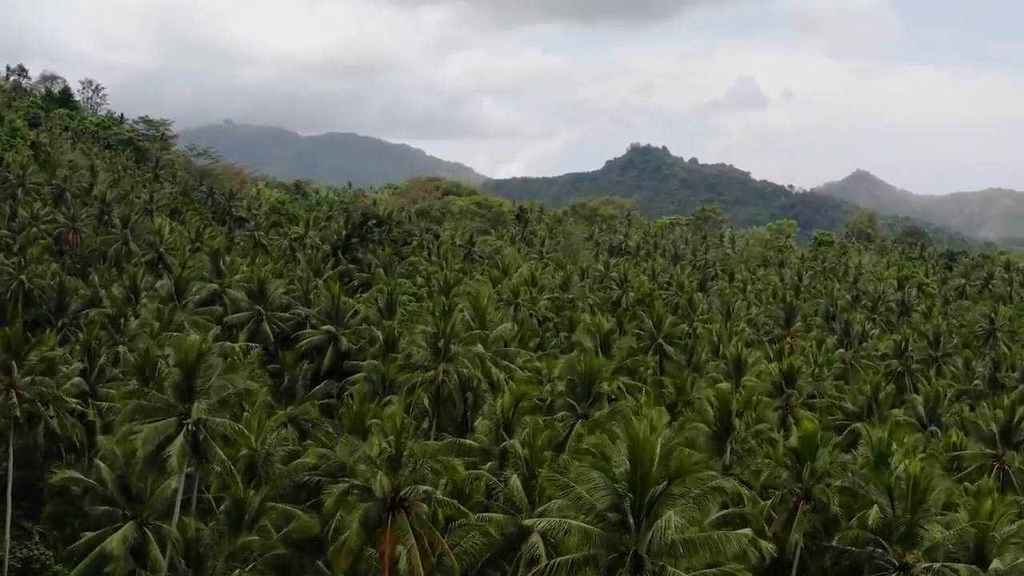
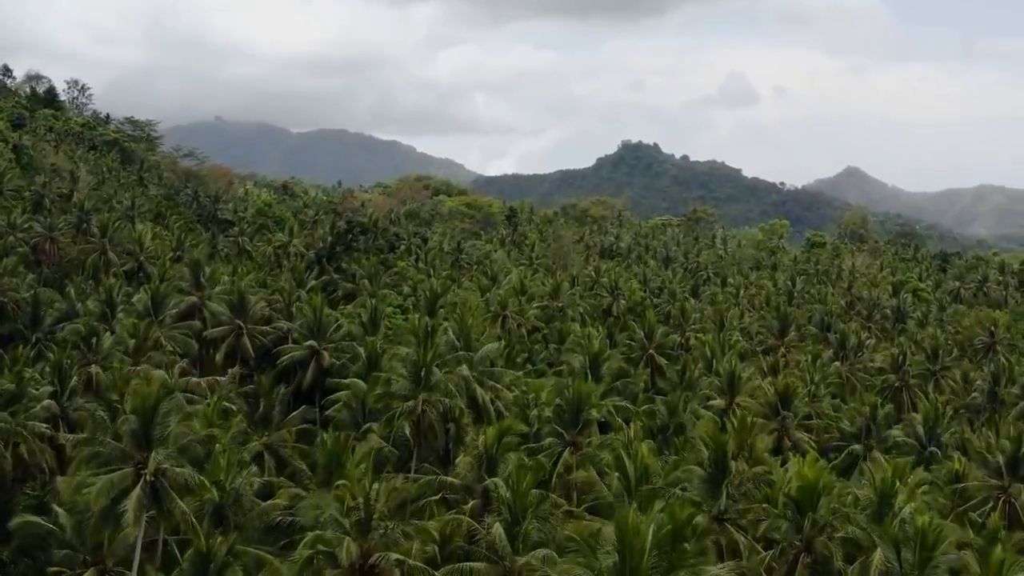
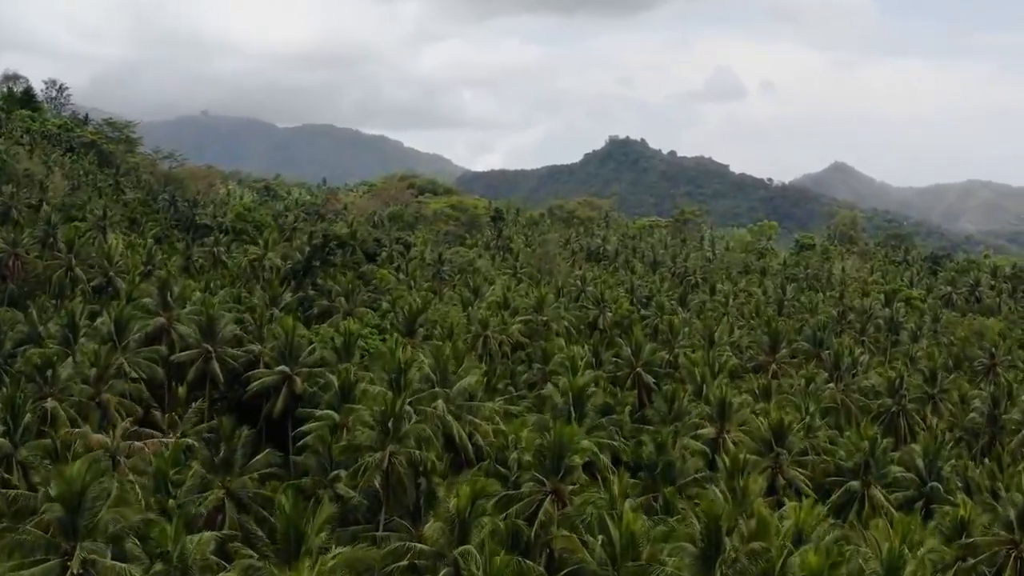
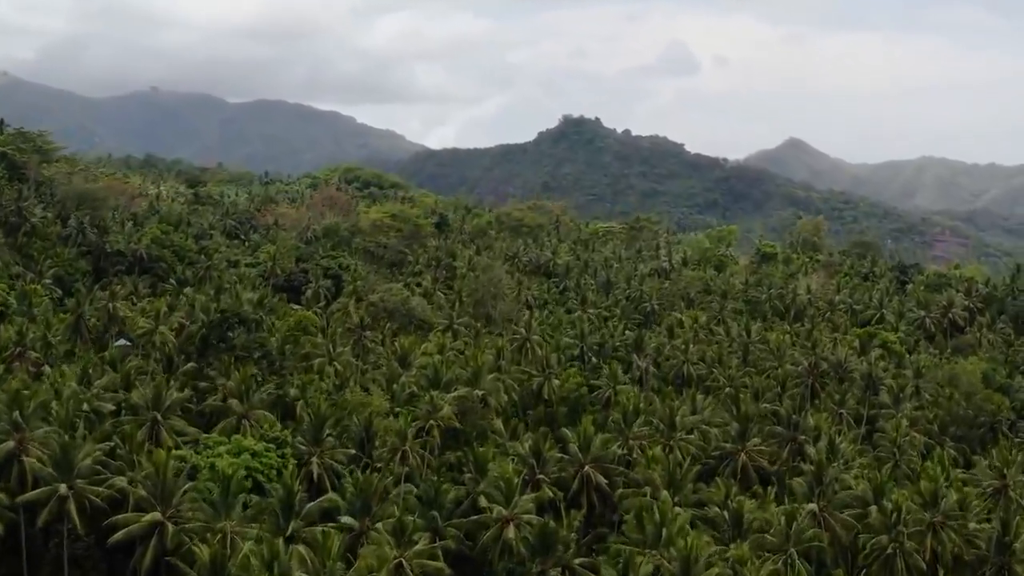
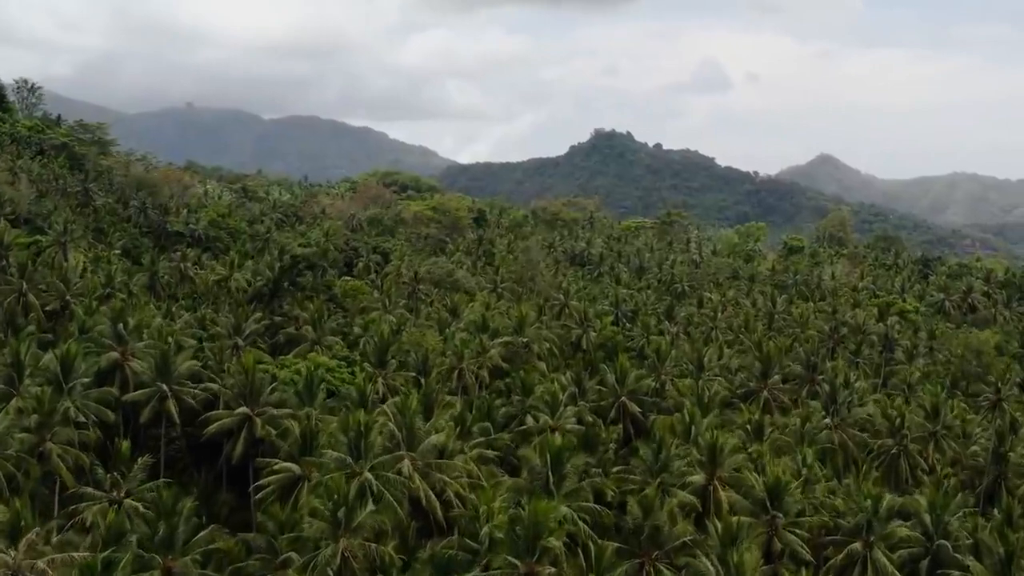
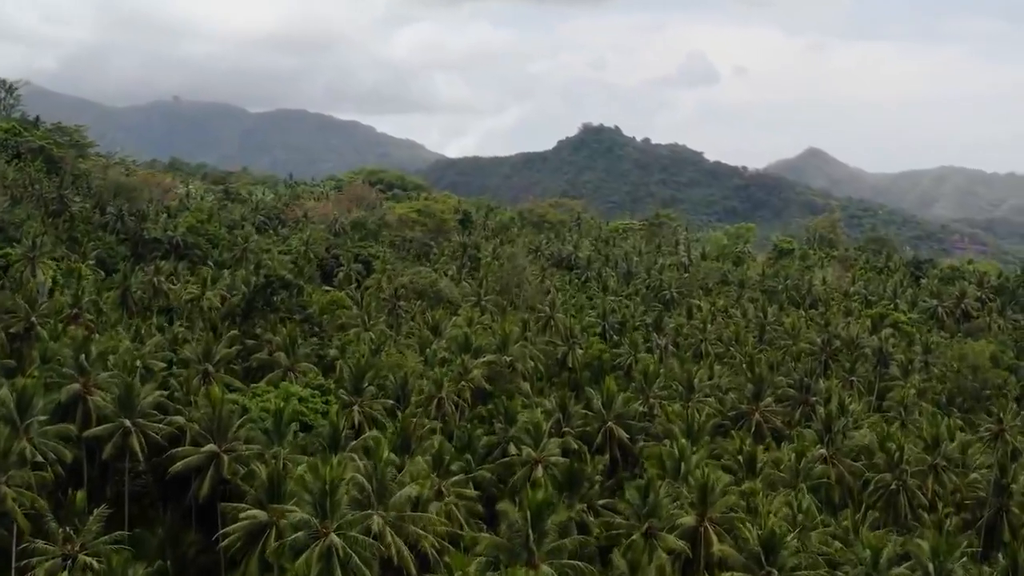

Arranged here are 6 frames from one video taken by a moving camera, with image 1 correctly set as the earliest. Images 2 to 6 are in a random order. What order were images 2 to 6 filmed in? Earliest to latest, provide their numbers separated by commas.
2, 3, 5, 6, 4
